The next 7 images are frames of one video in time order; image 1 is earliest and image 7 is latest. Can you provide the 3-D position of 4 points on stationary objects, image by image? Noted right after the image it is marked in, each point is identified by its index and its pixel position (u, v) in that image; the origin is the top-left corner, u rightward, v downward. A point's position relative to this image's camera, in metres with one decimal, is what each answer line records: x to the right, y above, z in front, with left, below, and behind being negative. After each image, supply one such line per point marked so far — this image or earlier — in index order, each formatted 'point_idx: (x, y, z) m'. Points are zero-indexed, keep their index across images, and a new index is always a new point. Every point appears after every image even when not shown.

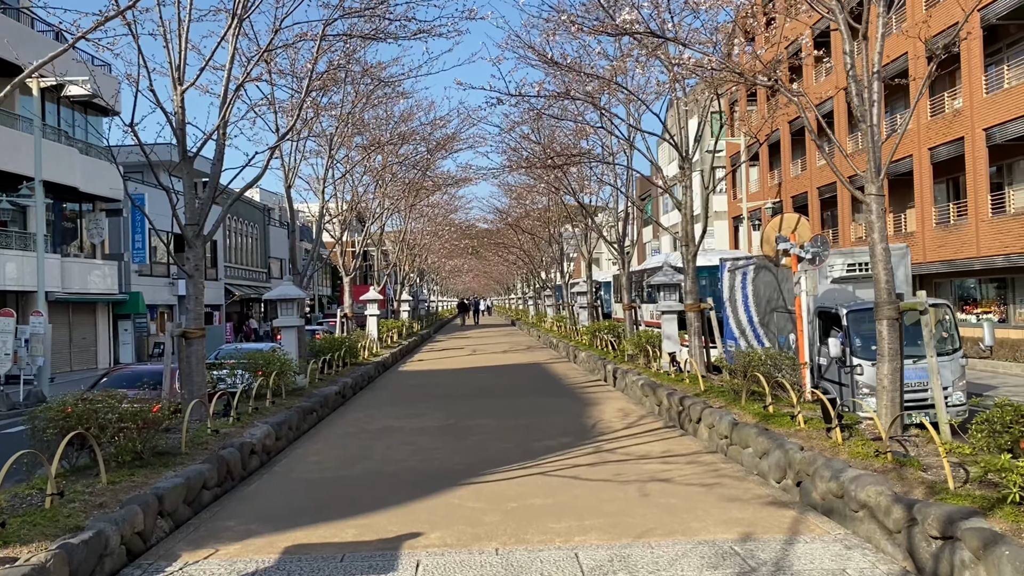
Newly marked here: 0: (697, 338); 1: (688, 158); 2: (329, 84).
0: (+2.6, -0.7, +12.0) m
1: (+2.5, +1.8, +12.0) m
2: (-2.8, +3.2, +13.0) m
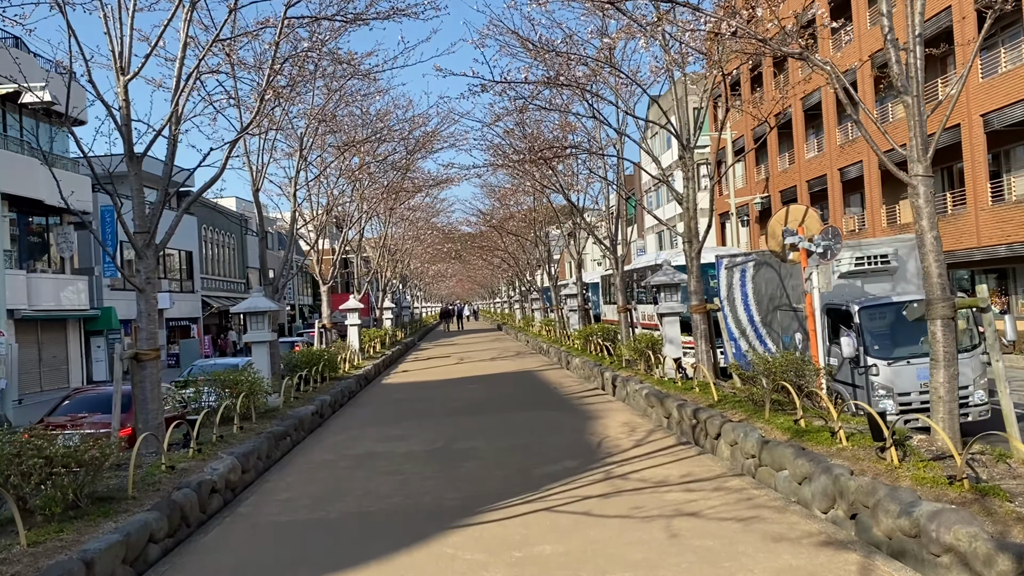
0: (+2.5, -0.7, +11.0) m
1: (+2.3, +1.8, +11.1) m
2: (-3.0, +3.1, +12.0) m
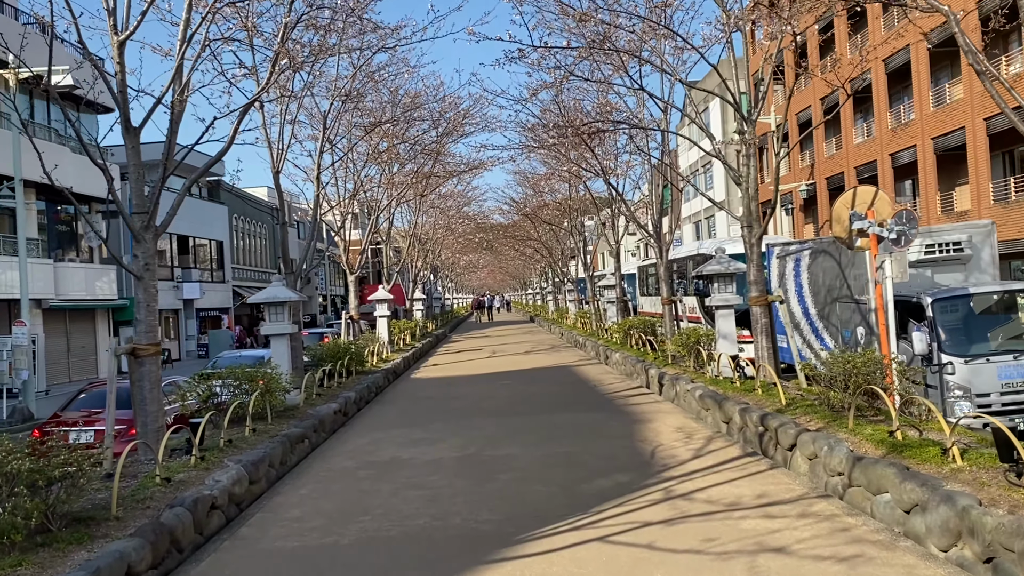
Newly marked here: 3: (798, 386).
0: (+2.9, -0.6, +10.0) m
1: (+2.8, +2.0, +10.0) m
2: (-2.5, +3.2, +11.1) m
3: (+3.0, -1.1, +9.1) m
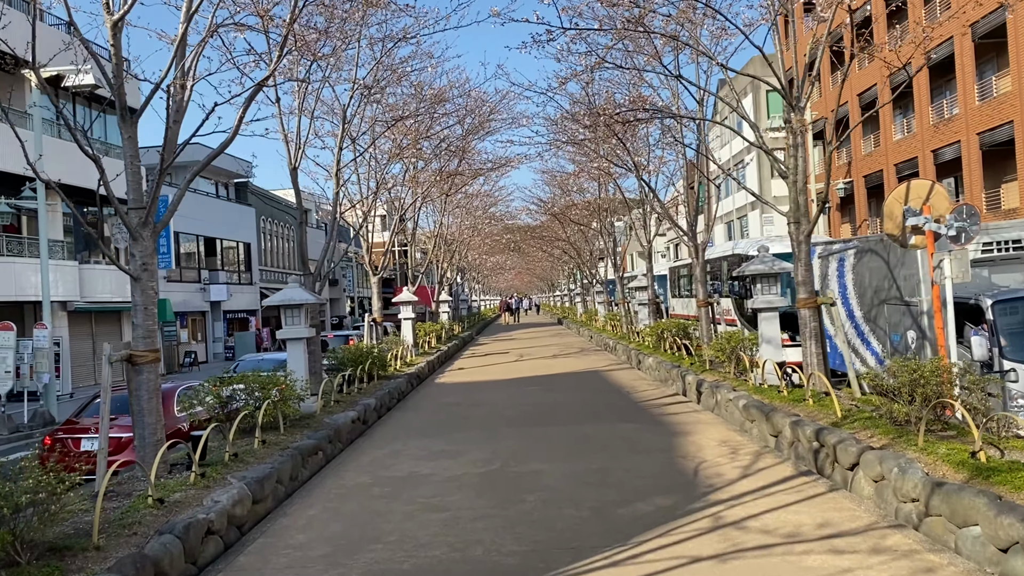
0: (+3.2, -0.6, +9.2) m
1: (+3.1, +2.0, +9.3) m
2: (-2.2, +3.2, +10.5) m
3: (+3.3, -1.1, +8.3) m
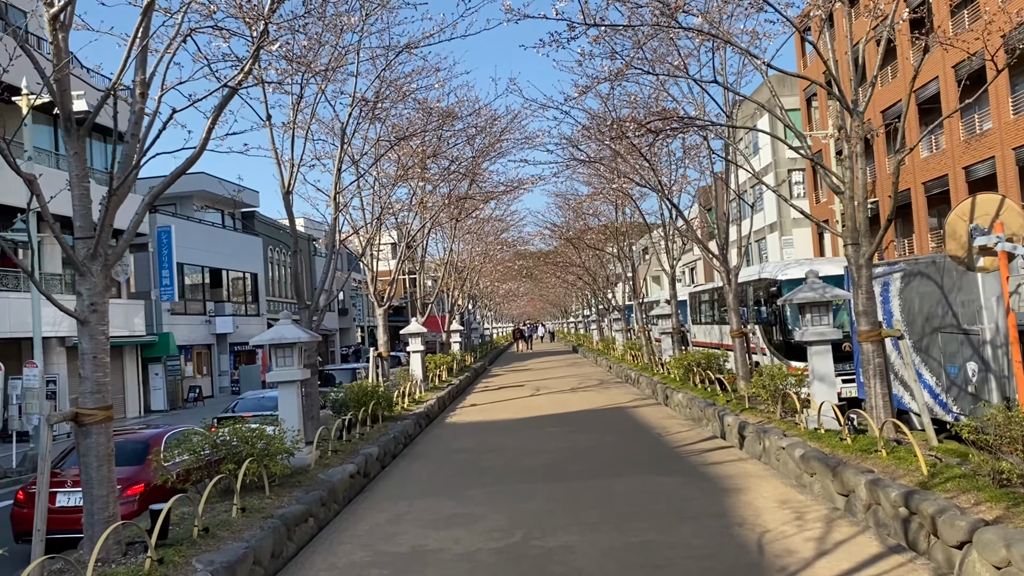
0: (+3.4, -0.9, +8.0) m
1: (+3.2, +1.7, +8.1) m
2: (-2.0, +2.8, +9.5) m
3: (+3.5, -1.3, +7.1) m
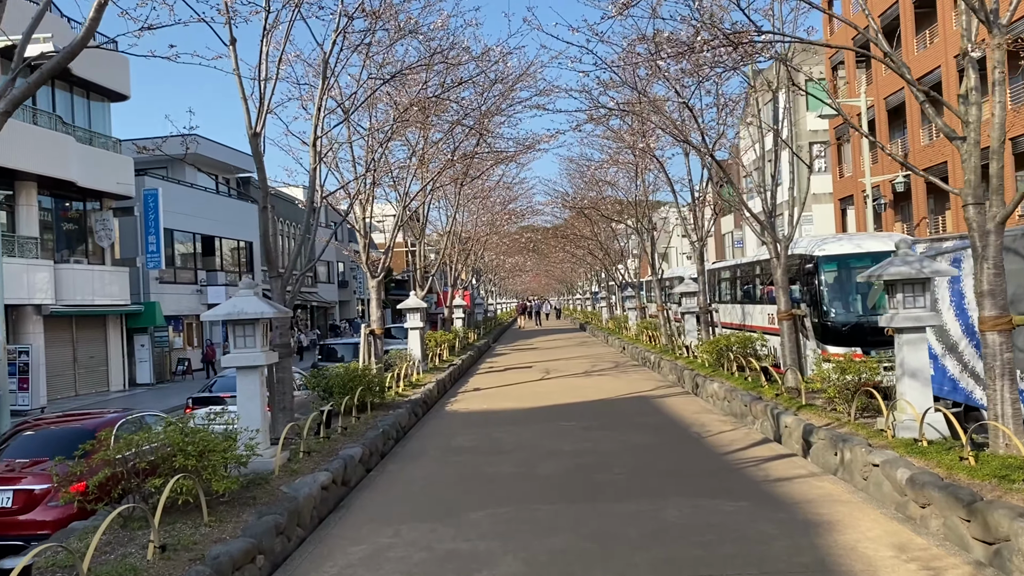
0: (+3.6, -0.7, +6.1) m
1: (+3.4, +1.9, +6.2) m
2: (-1.8, +3.1, +7.5) m
3: (+3.6, -1.2, +5.3) m
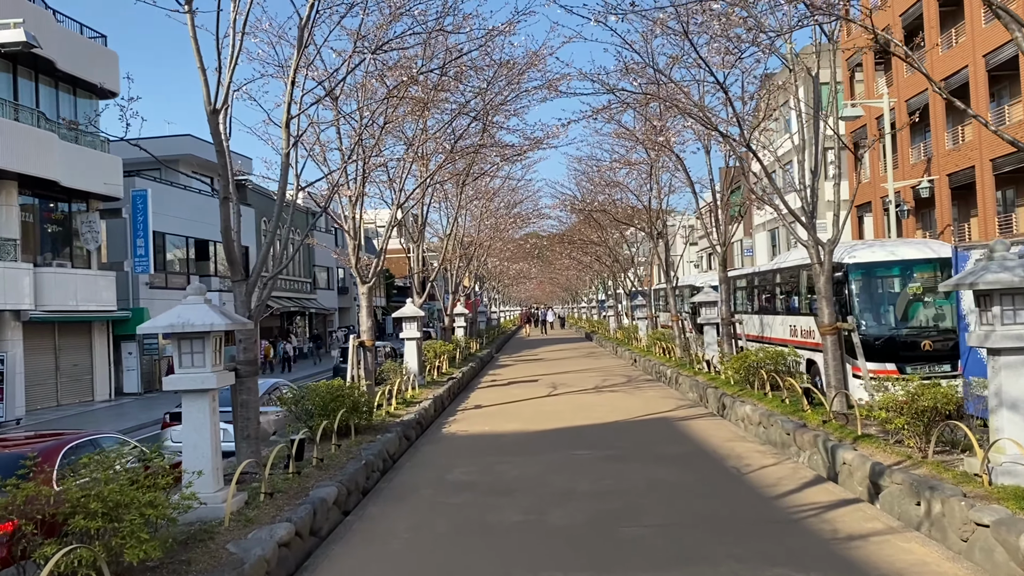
0: (+3.6, -0.8, +4.7) m
1: (+3.5, +1.8, +4.8) m
2: (-1.8, +3.1, +6.2) m
3: (+3.6, -1.2, +3.9) m
